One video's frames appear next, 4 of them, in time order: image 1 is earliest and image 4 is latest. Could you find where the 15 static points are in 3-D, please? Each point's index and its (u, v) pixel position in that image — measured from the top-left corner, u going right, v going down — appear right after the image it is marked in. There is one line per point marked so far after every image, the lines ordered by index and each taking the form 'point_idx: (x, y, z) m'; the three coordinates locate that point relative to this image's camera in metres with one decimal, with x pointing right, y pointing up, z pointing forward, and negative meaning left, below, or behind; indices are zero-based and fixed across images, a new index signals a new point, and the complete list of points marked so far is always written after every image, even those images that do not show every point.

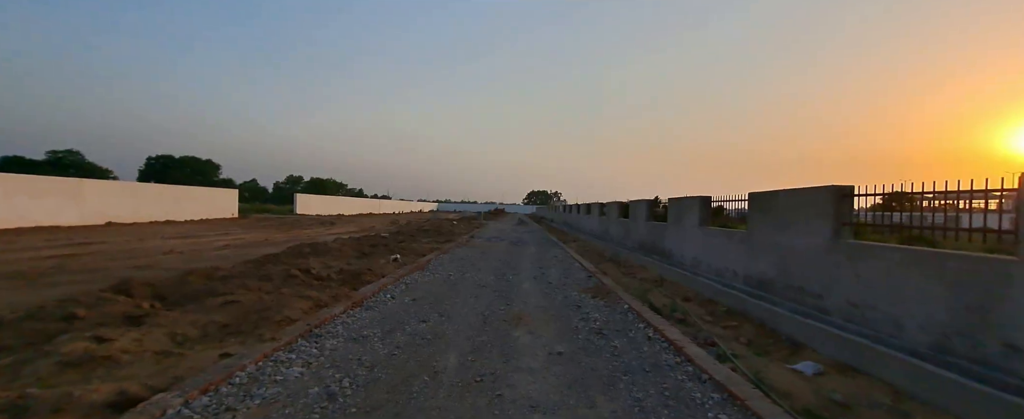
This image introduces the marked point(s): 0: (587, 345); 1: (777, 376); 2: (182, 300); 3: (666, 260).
0: (+1.0, -1.9, +5.0) m
1: (+3.5, -2.2, +4.9) m
2: (-5.5, -1.4, +6.1) m
3: (+5.4, -1.8, +12.7) m
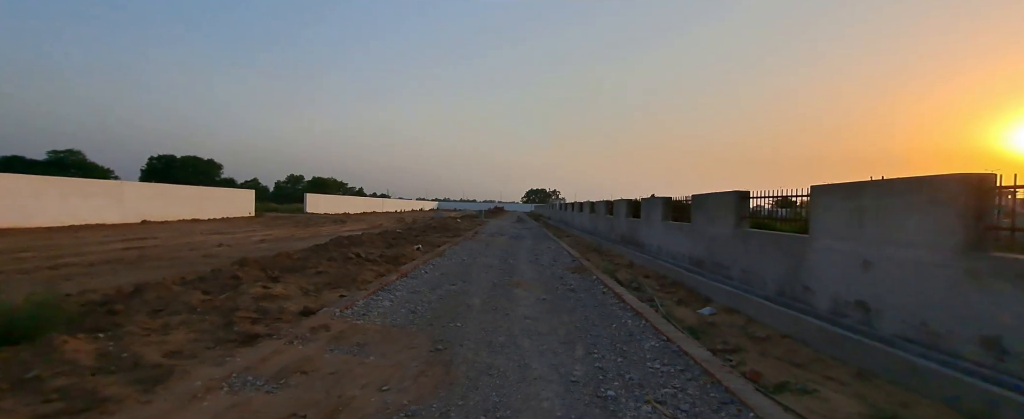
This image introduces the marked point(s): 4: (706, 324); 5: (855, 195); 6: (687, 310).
0: (+1.0, -1.8, +7.7) m
1: (+3.5, -2.2, +7.6) m
2: (-5.5, -1.4, +8.8) m
3: (+5.4, -1.7, +15.5) m
4: (+3.7, -2.2, +6.9) m
5: (+5.4, +0.3, +5.8) m
6: (+3.8, -2.2, +8.0) m
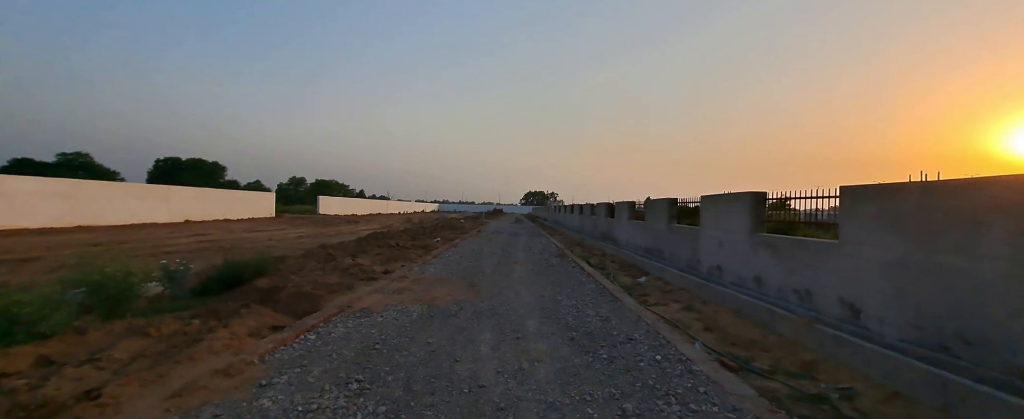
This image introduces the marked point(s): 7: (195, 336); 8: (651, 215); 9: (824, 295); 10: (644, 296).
0: (+1.0, -1.9, +11.5) m
1: (+3.5, -2.2, +11.4) m
2: (-5.5, -1.4, +12.6) m
3: (+5.4, -1.8, +19.3) m
4: (+3.7, -2.2, +10.7) m
5: (+5.4, +0.2, +9.7) m
6: (+3.8, -2.2, +11.8) m
7: (-3.8, -1.5, +4.4) m
8: (+5.5, -0.2, +14.4) m
9: (+5.2, -1.4, +6.1) m
10: (+3.2, -2.1, +8.9) m
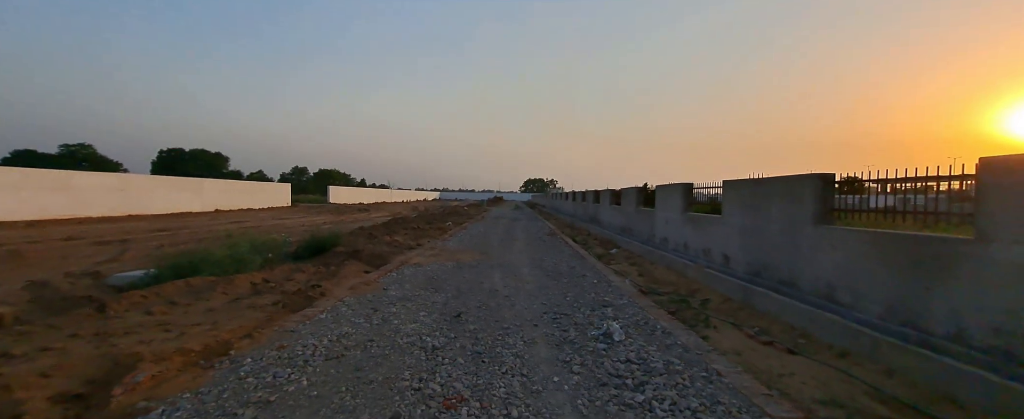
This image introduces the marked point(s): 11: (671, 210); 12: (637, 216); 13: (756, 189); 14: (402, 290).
0: (+1.0, -1.4, +14.8) m
1: (+3.5, -1.7, +14.7) m
2: (-5.5, -1.0, +15.8) m
3: (+5.4, -1.0, +22.5) m
4: (+3.7, -1.7, +14.0) m
5: (+5.4, +0.7, +12.8) m
6: (+3.8, -1.7, +15.1) m
7: (-3.8, -1.3, +7.6) m
8: (+5.5, +0.4, +17.5) m
9: (+5.2, -1.1, +9.3) m
10: (+3.2, -1.7, +12.1) m
11: (+5.3, 0.0, +12.1) m
12: (+5.4, -0.4, +15.6) m
13: (+5.2, +0.4, +7.7) m
14: (-2.0, -1.4, +6.4) m
